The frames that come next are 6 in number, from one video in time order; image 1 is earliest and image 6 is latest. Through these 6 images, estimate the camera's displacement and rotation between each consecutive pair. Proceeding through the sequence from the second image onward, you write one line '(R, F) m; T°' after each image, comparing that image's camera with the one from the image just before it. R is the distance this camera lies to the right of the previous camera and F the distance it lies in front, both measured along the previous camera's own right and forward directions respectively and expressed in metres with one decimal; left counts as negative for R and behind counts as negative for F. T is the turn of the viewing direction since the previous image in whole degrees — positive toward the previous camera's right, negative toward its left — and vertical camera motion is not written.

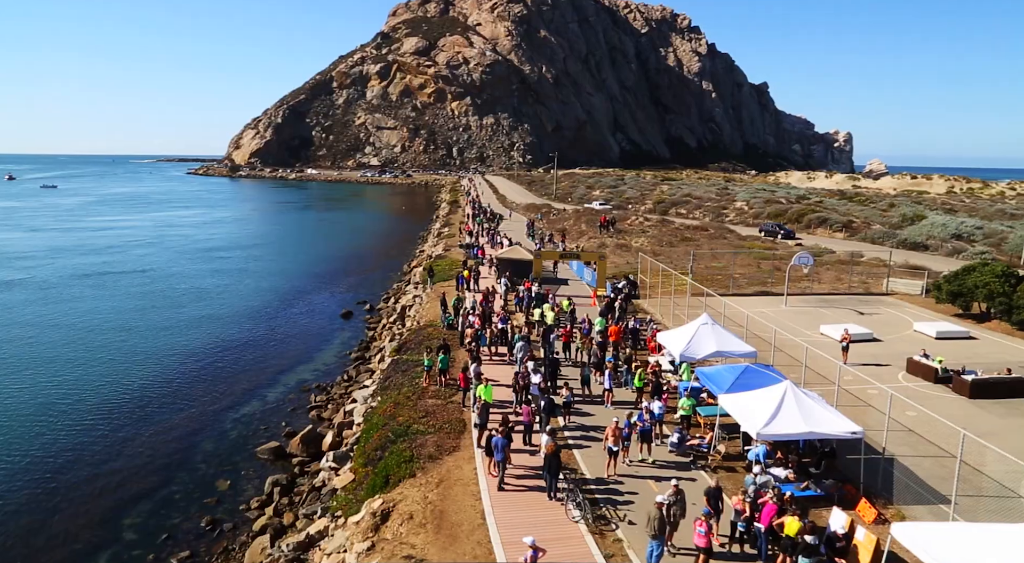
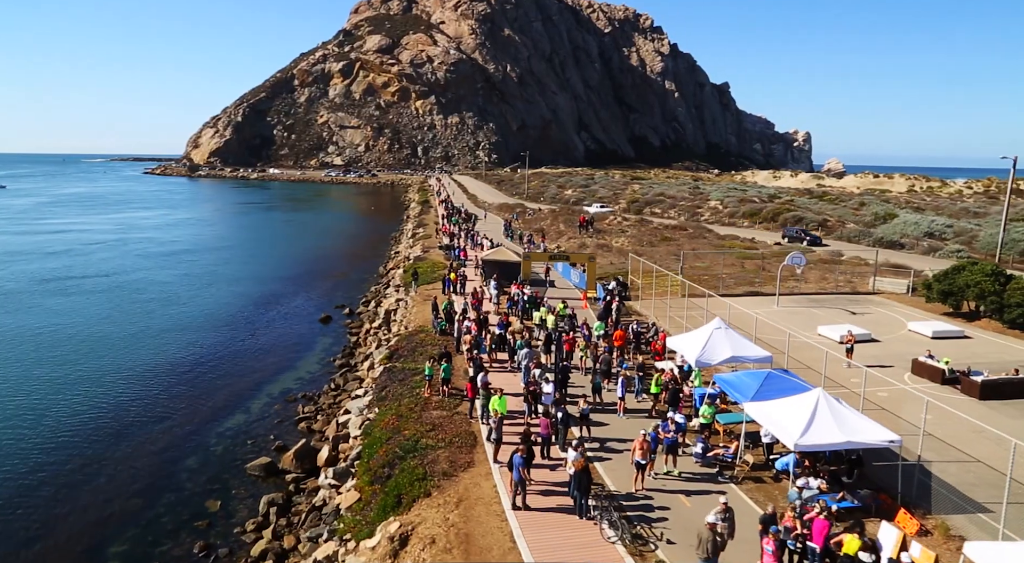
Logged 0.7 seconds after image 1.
(-1.1, +0.8) m; +3°
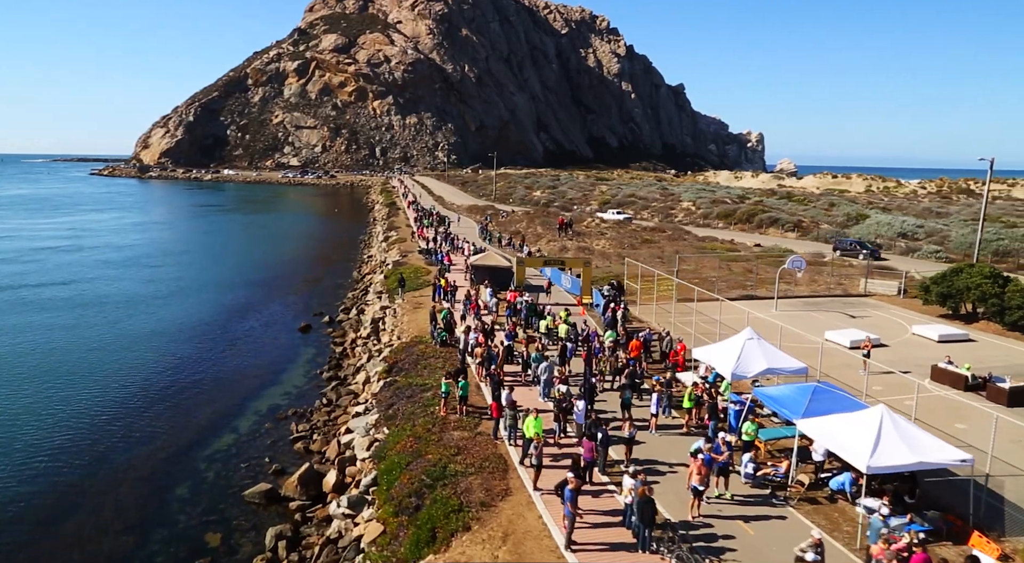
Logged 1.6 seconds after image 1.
(-1.5, +1.2) m; +3°
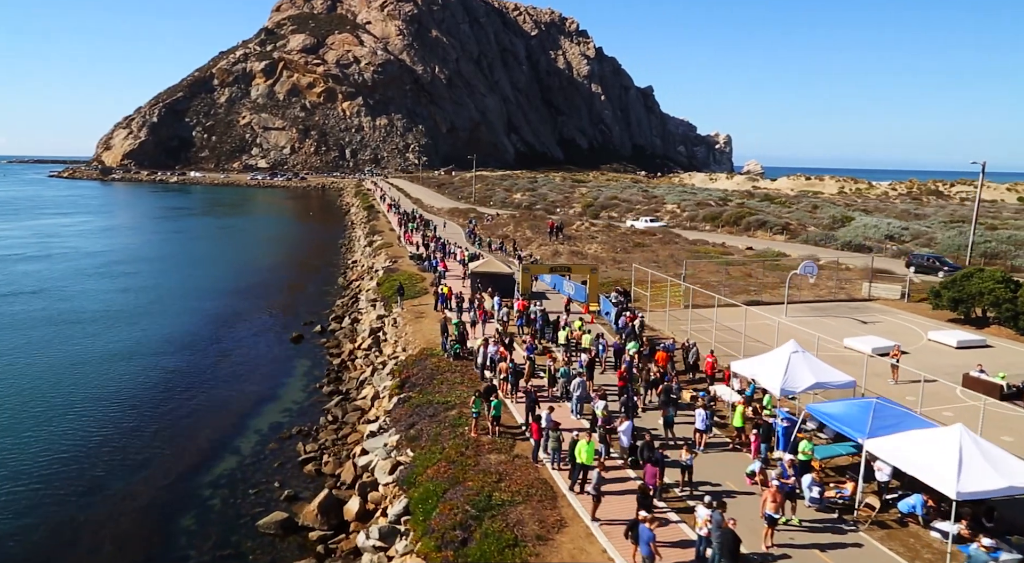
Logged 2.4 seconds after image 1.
(-1.5, +1.1) m; +2°
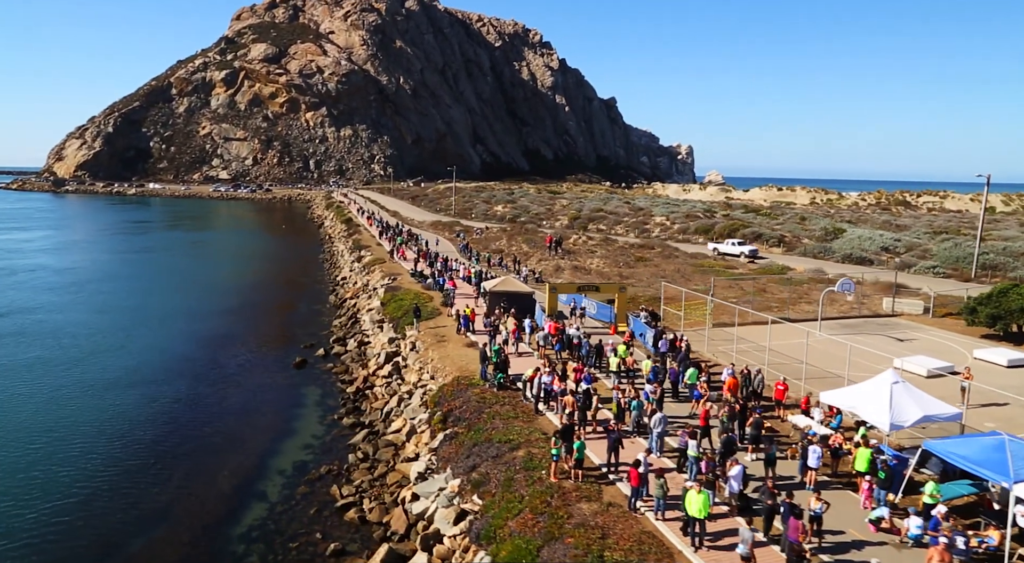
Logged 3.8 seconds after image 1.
(-2.5, +1.7) m; +3°
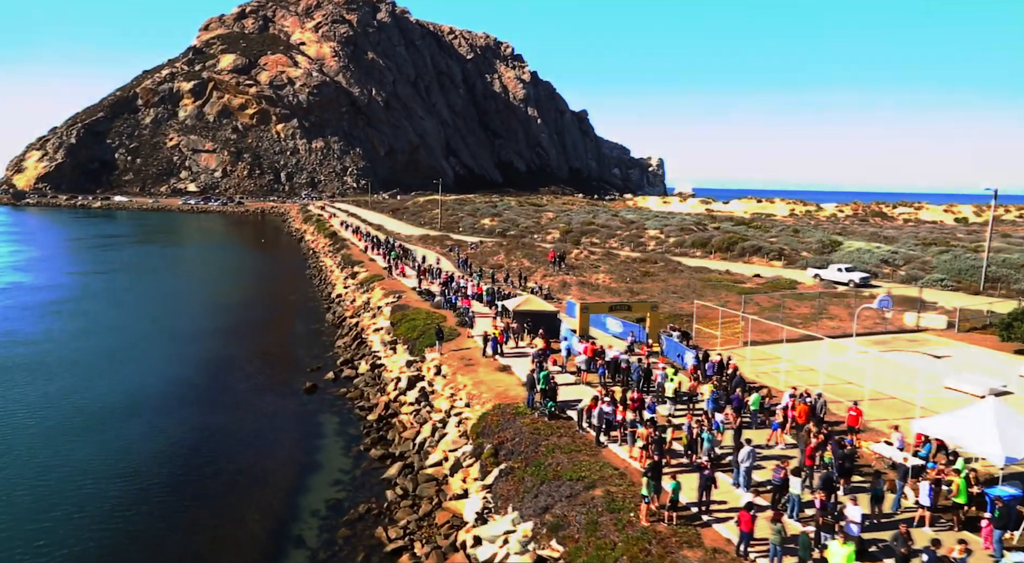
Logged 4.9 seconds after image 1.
(-2.2, +1.3) m; +2°
